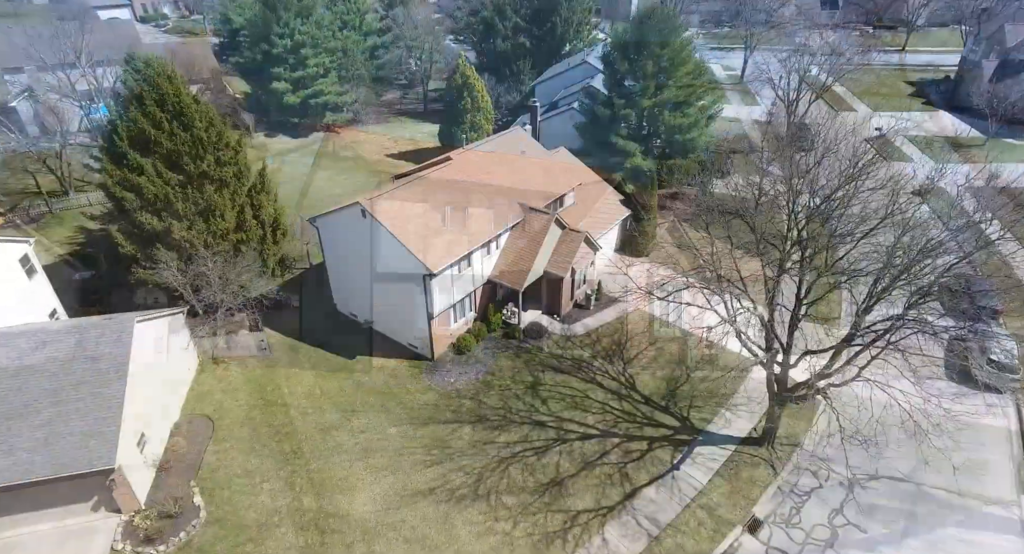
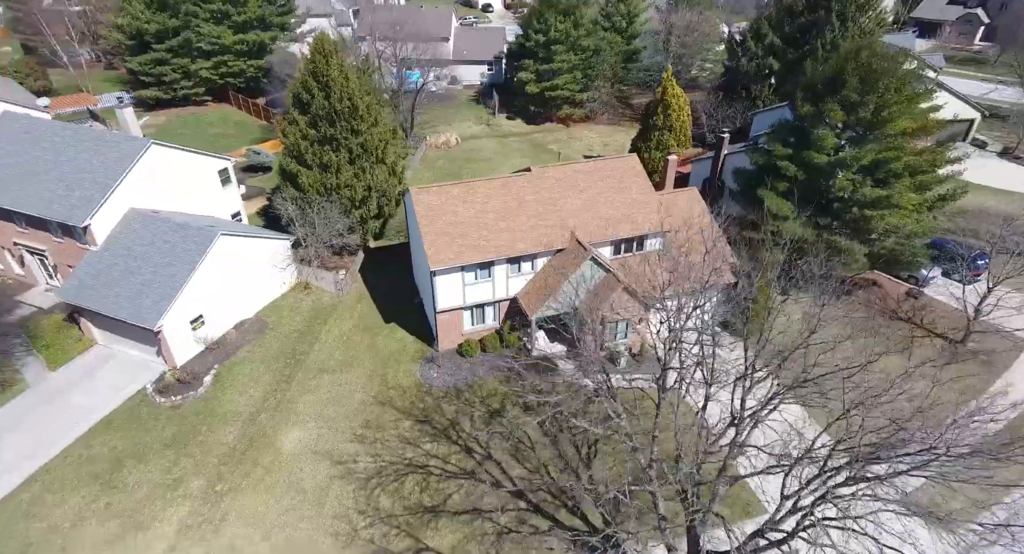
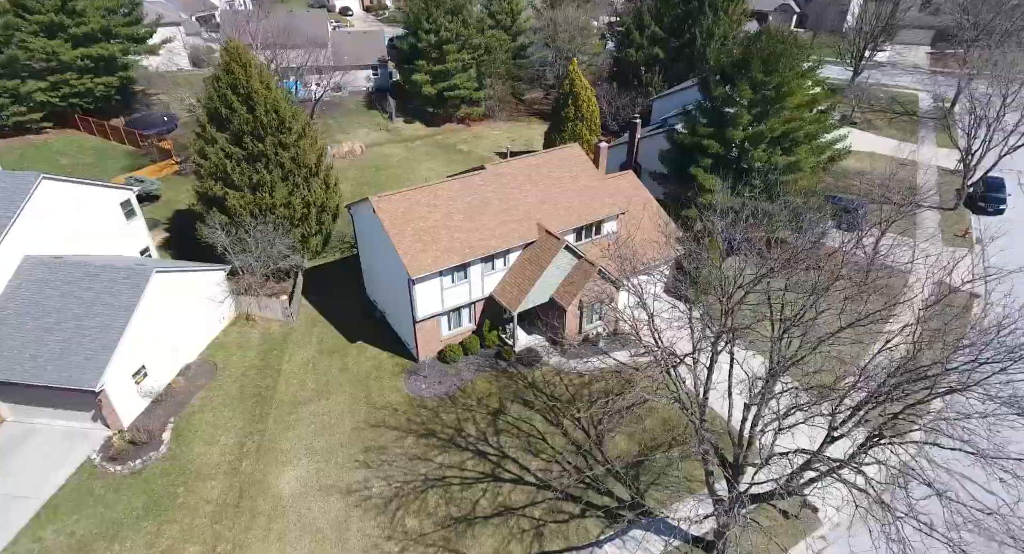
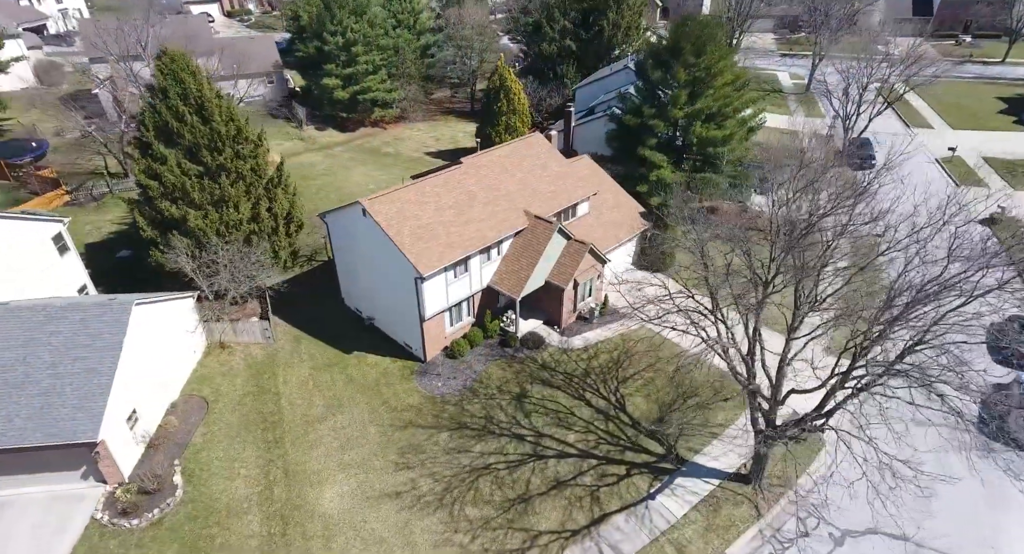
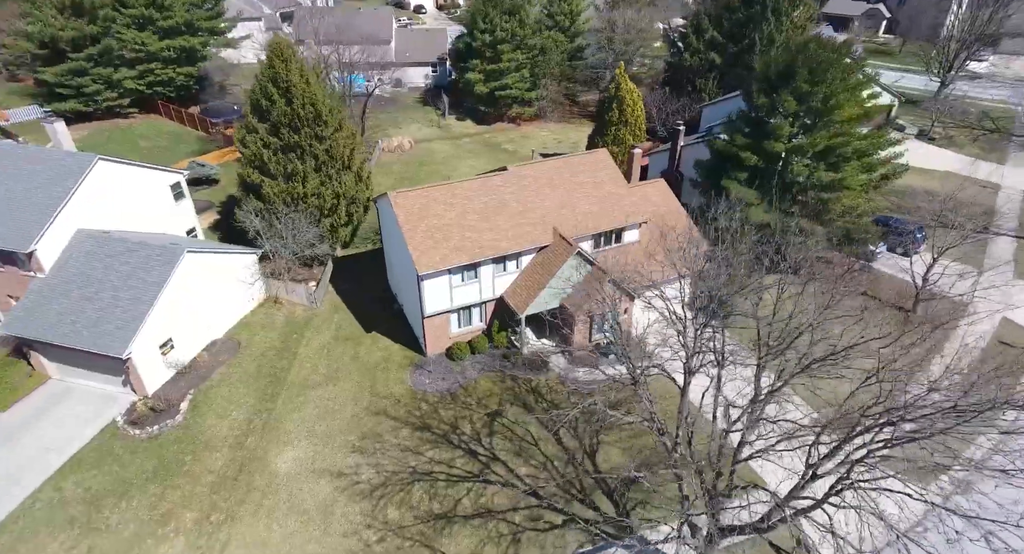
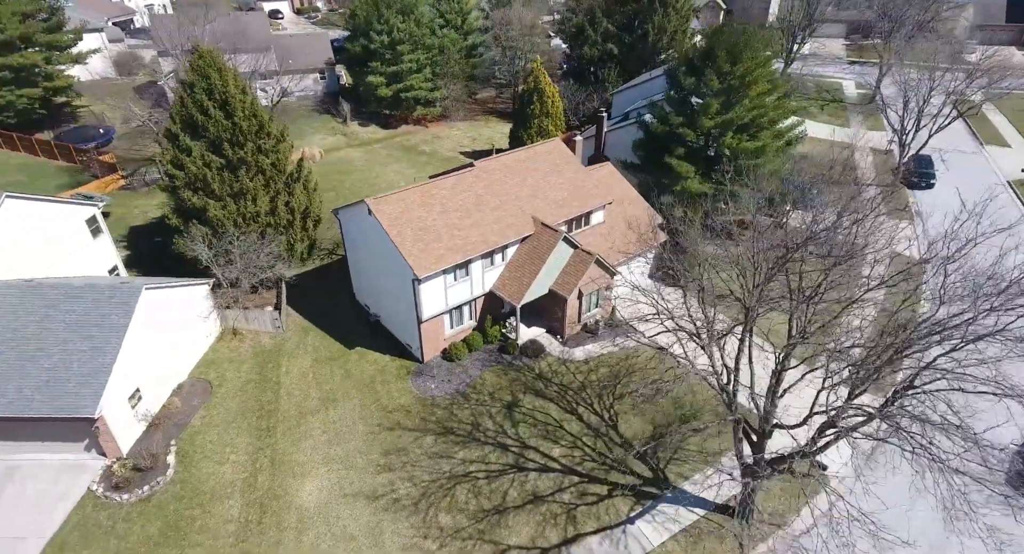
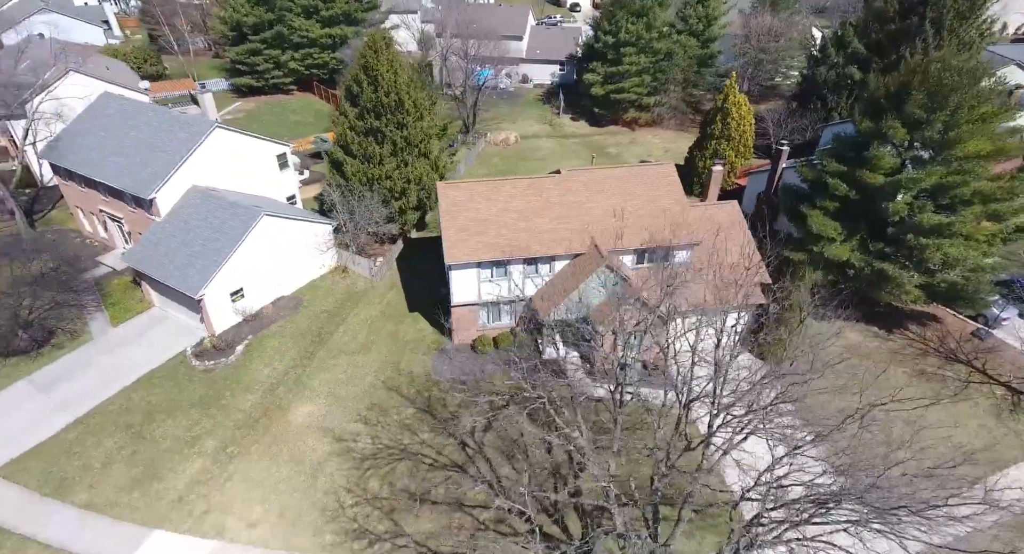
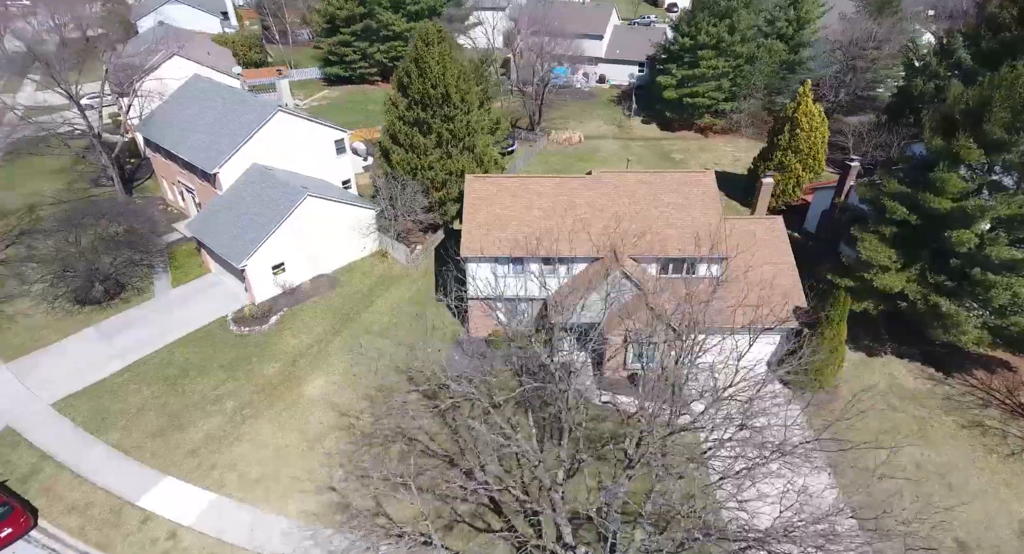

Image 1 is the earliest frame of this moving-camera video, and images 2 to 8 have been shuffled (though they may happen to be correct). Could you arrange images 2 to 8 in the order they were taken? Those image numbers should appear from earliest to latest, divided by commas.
4, 6, 3, 5, 2, 7, 8
